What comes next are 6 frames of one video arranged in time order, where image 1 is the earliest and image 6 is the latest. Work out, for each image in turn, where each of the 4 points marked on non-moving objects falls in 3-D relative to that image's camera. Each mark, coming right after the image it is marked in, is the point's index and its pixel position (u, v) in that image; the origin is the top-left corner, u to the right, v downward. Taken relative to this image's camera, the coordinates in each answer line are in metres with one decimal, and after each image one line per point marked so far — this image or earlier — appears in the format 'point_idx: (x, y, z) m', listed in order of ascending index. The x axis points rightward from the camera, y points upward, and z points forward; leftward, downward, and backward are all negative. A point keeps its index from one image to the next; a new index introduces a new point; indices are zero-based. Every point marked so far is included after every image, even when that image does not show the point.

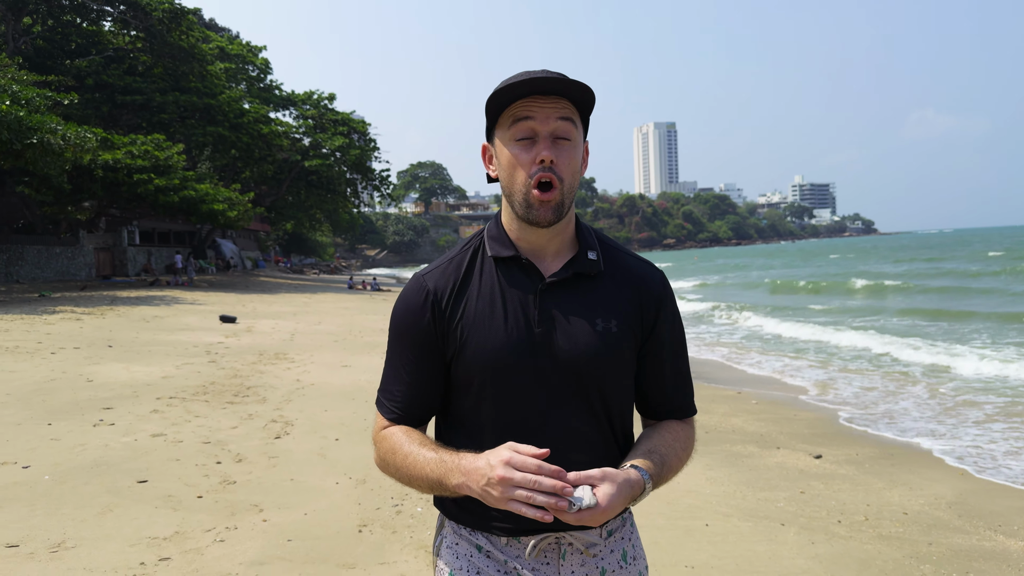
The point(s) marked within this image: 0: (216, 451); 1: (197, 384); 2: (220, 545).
0: (-2.5, -1.4, +5.9) m
1: (-4.1, -1.3, +8.9) m
2: (-1.7, -1.5, +4.0) m
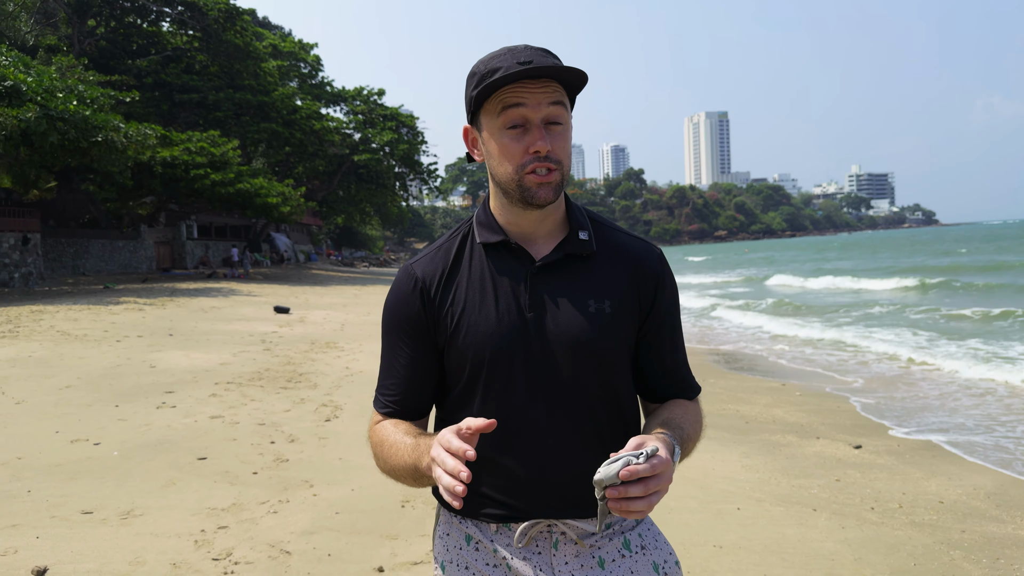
0: (-2.2, -1.3, +6.3) m
1: (-3.5, -1.1, +9.4) m
2: (-1.5, -1.4, +4.3) m
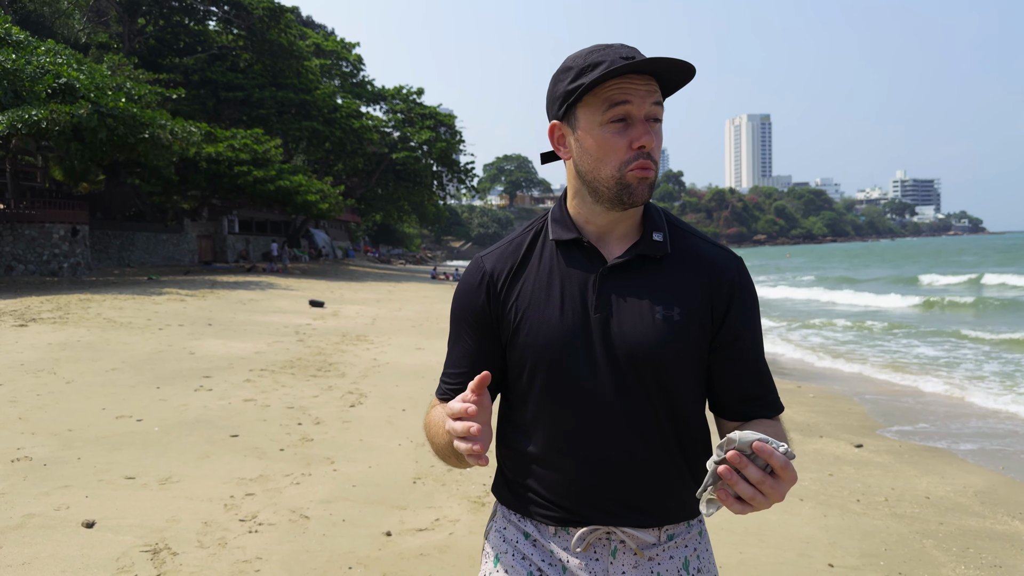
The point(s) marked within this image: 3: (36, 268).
0: (-2.1, -1.2, +6.7) m
1: (-3.2, -1.0, +9.9) m
2: (-1.5, -1.4, +4.7) m
3: (-12.3, +0.5, +17.6) m
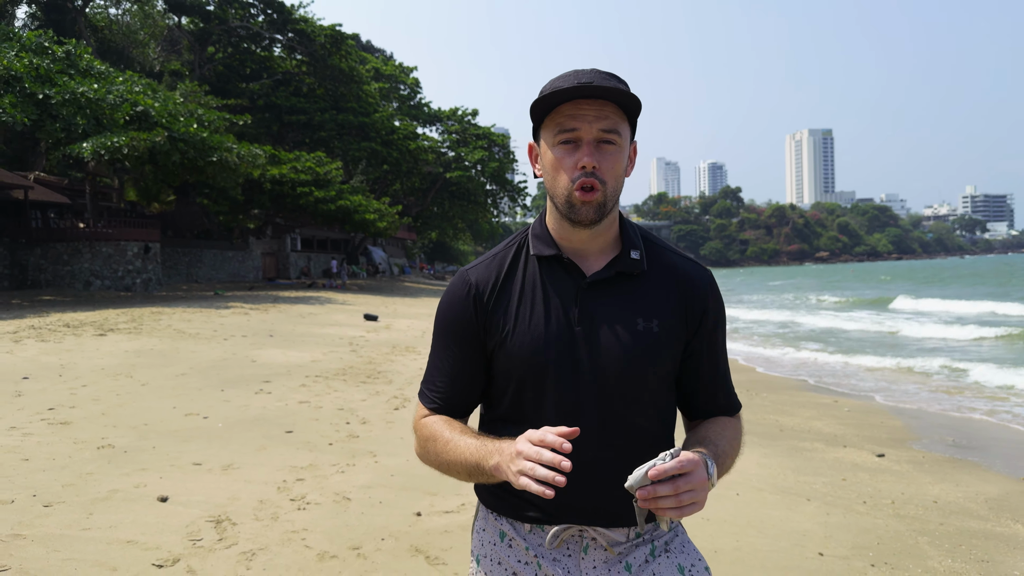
0: (-1.7, -1.4, +7.3) m
1: (-2.7, -1.2, +10.6) m
2: (-1.3, -1.4, +5.3) m
3: (-11.1, +0.1, +19.0) m
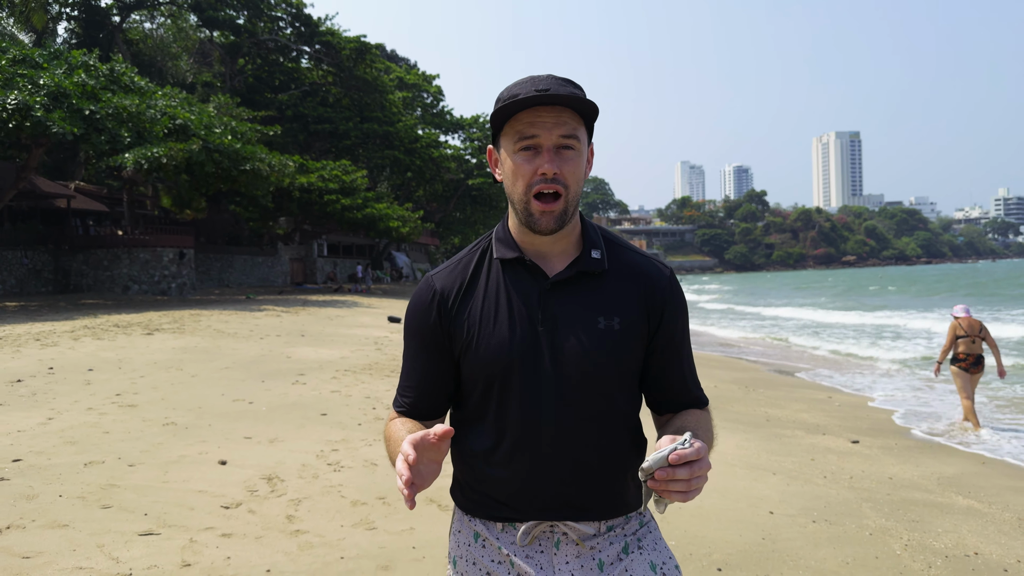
0: (-1.6, -1.4, +8.2) m
1: (-2.4, -1.3, +11.5) m
2: (-1.3, -1.4, +6.1) m
3: (-10.6, 0.0, +20.2) m
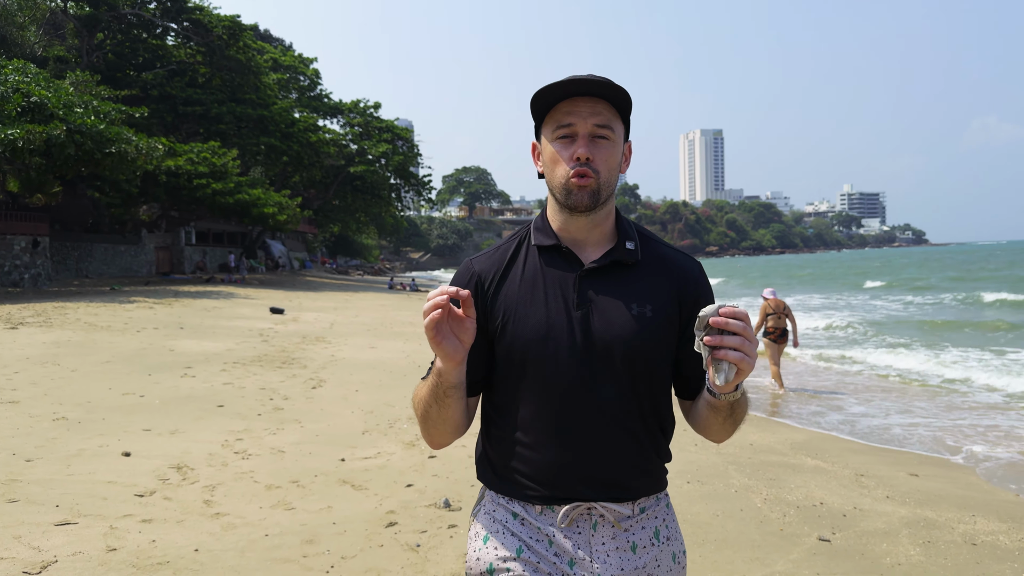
0: (-2.9, -1.3, +8.3) m
1: (-4.2, -1.1, +11.3) m
2: (-2.2, -1.3, +6.3) m
3: (-13.7, +0.3, +18.5) m
